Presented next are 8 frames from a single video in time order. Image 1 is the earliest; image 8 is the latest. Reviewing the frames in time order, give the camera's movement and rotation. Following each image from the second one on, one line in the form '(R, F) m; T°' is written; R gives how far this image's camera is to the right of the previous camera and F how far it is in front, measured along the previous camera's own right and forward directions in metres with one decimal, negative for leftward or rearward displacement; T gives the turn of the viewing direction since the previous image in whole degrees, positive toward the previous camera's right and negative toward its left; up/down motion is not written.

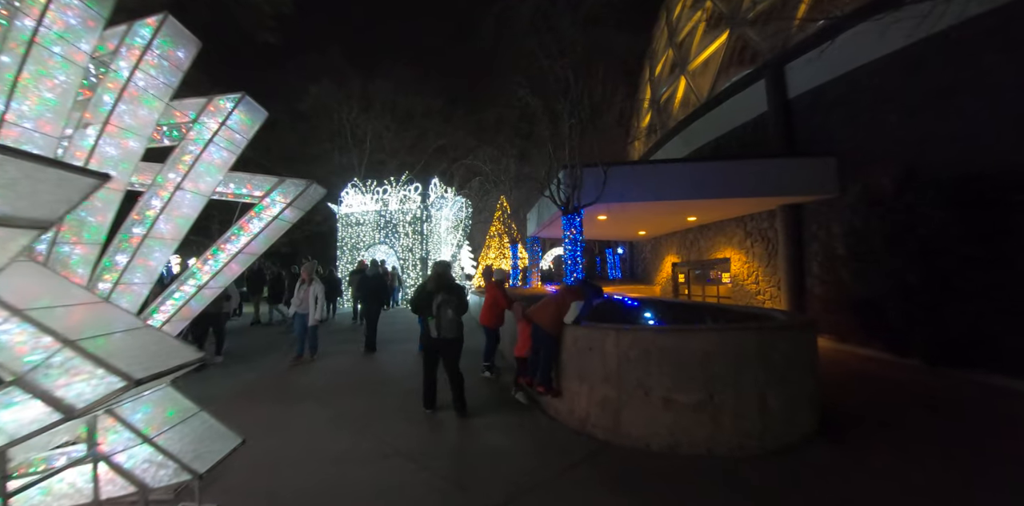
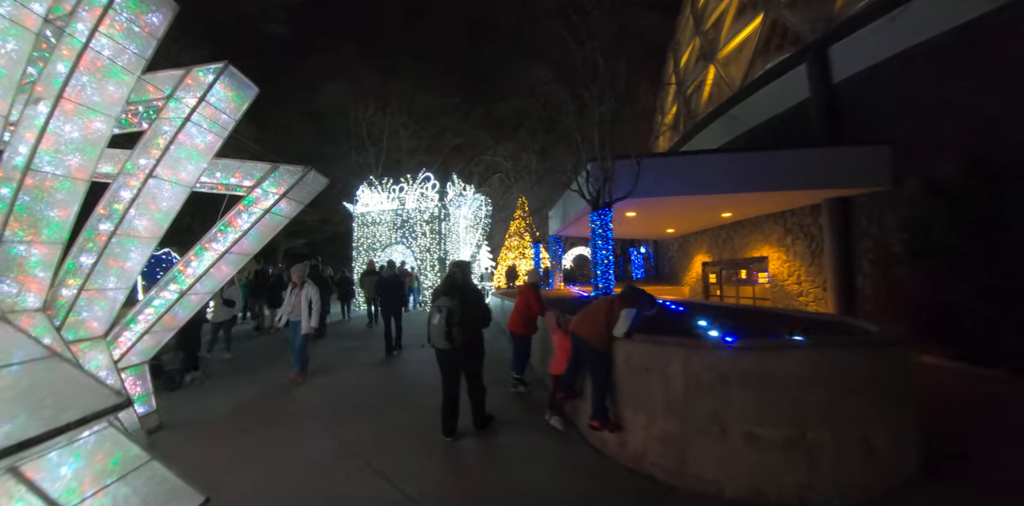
(-0.2, +0.9) m; -3°
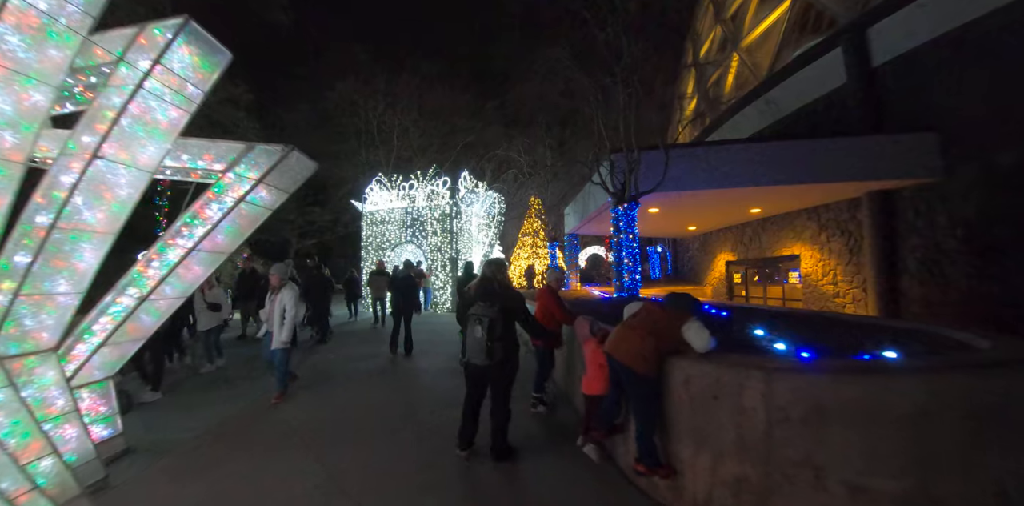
(-0.1, +0.8) m; -2°
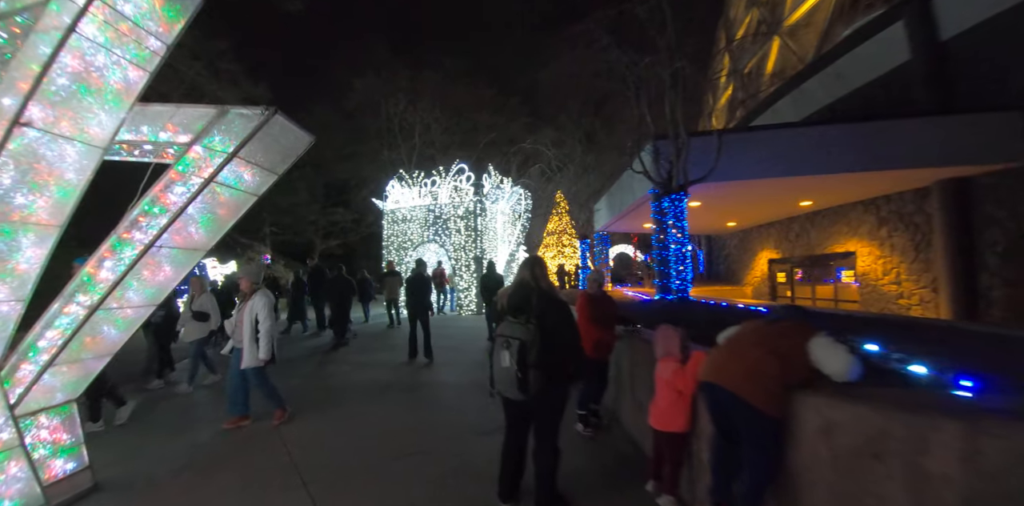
(-0.2, +0.9) m; -3°
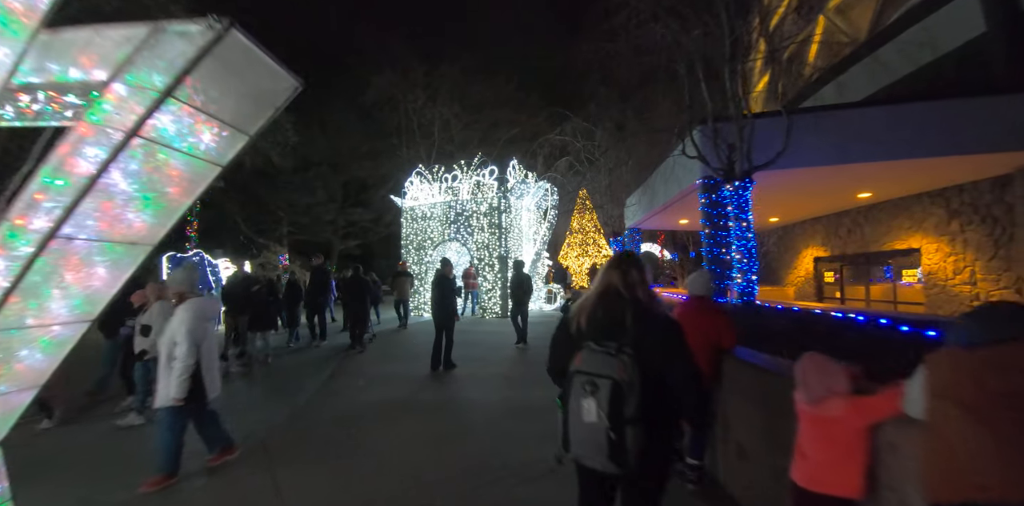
(-0.3, +1.0) m; -3°
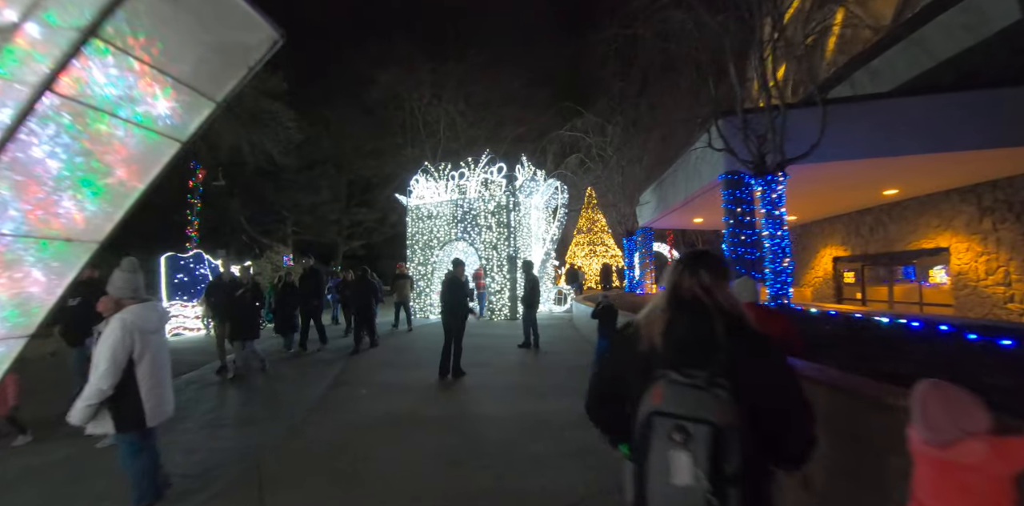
(-0.2, +0.5) m; -1°
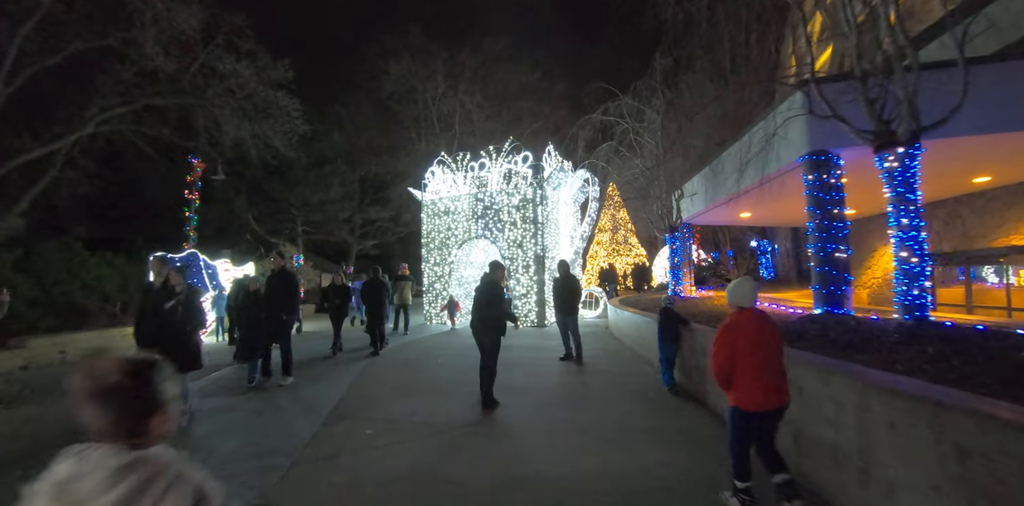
(-0.4, +1.5) m; -2°
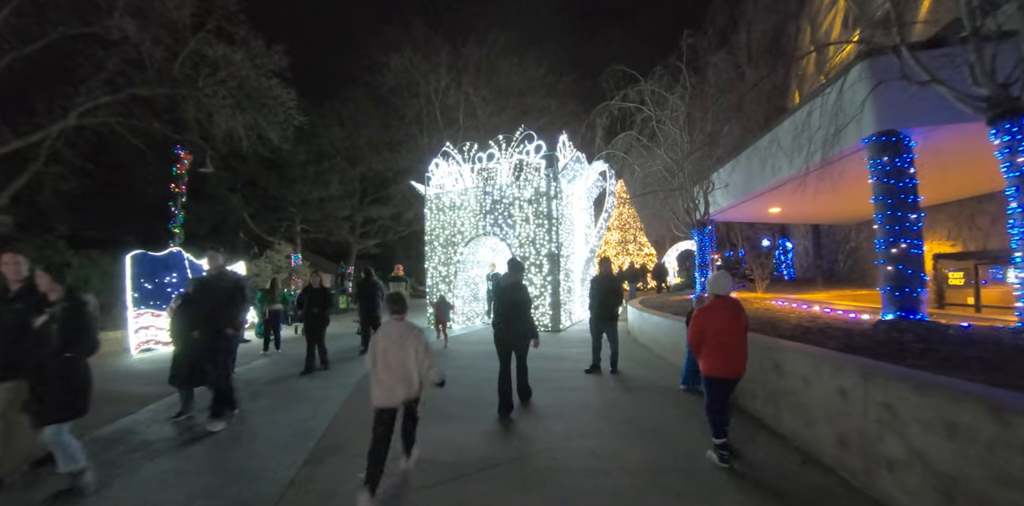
(-0.3, +1.0) m; 0°
